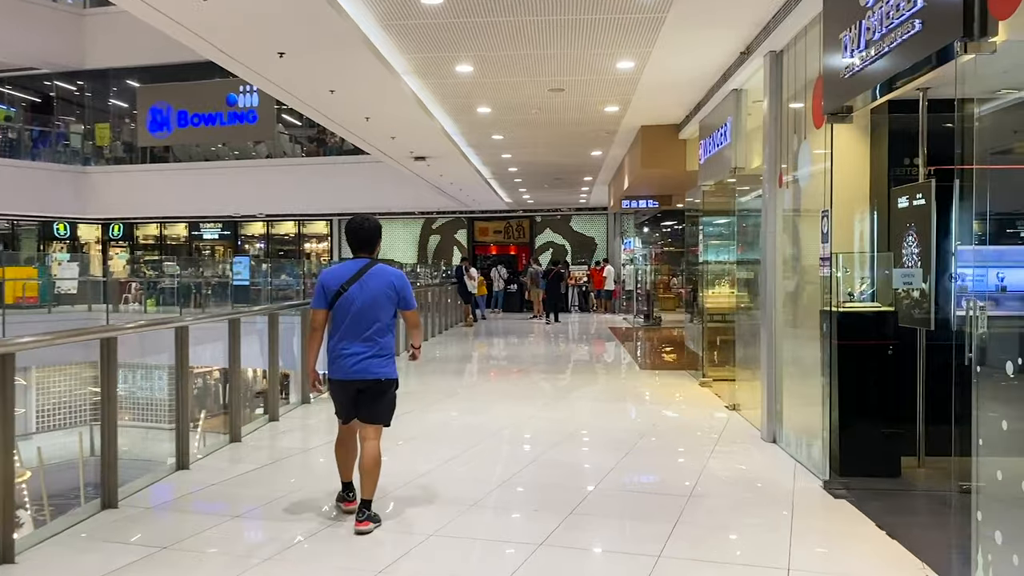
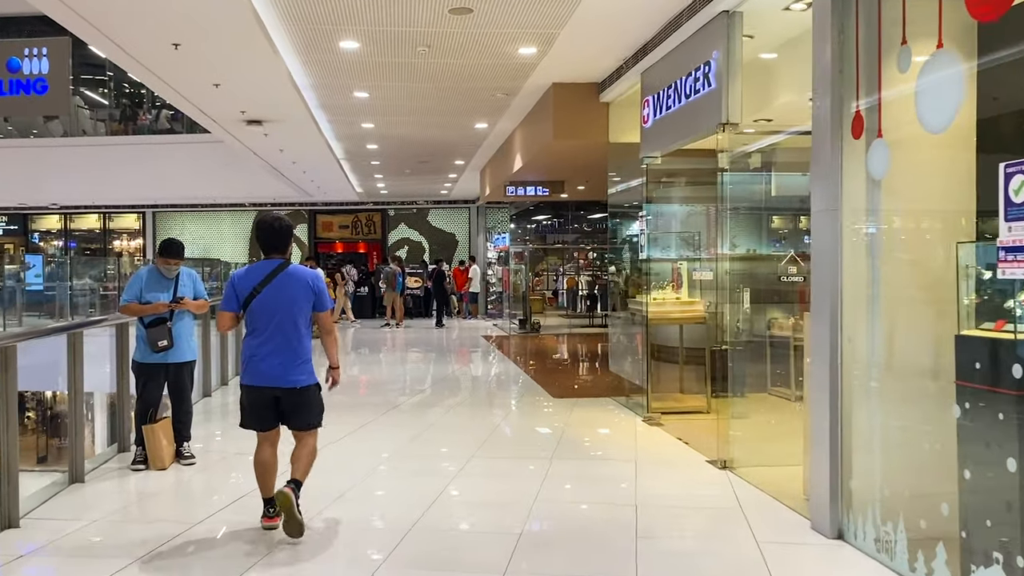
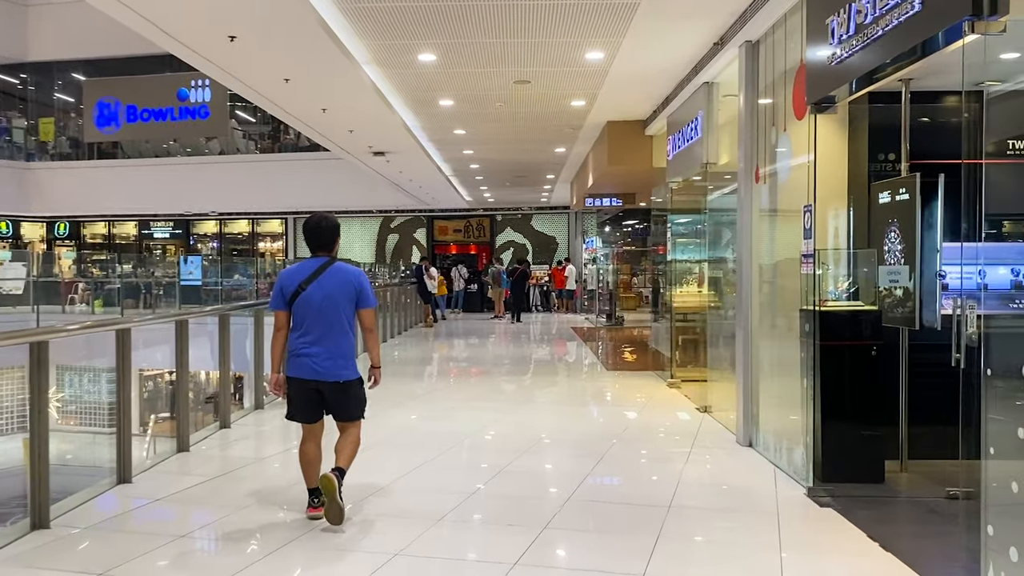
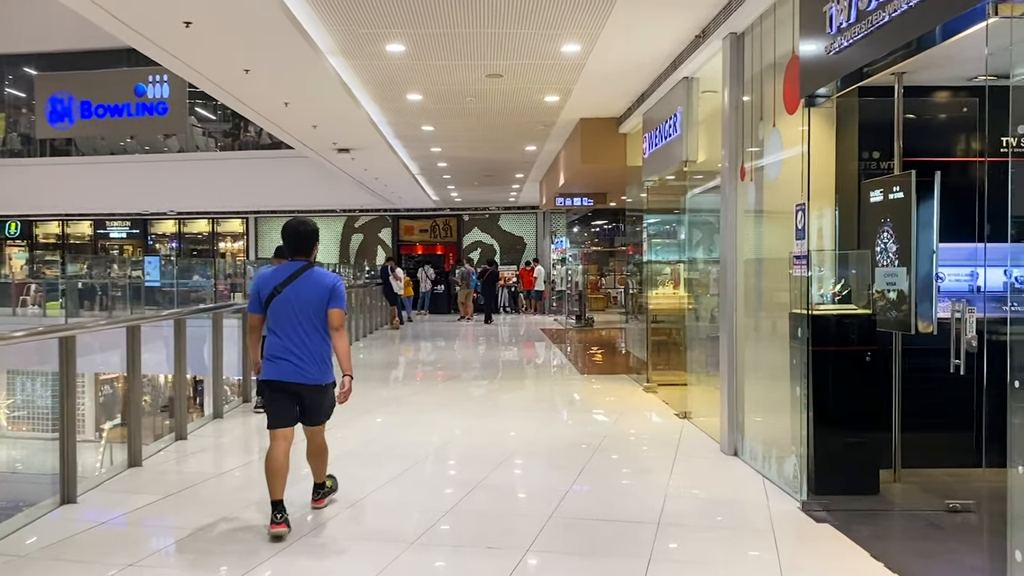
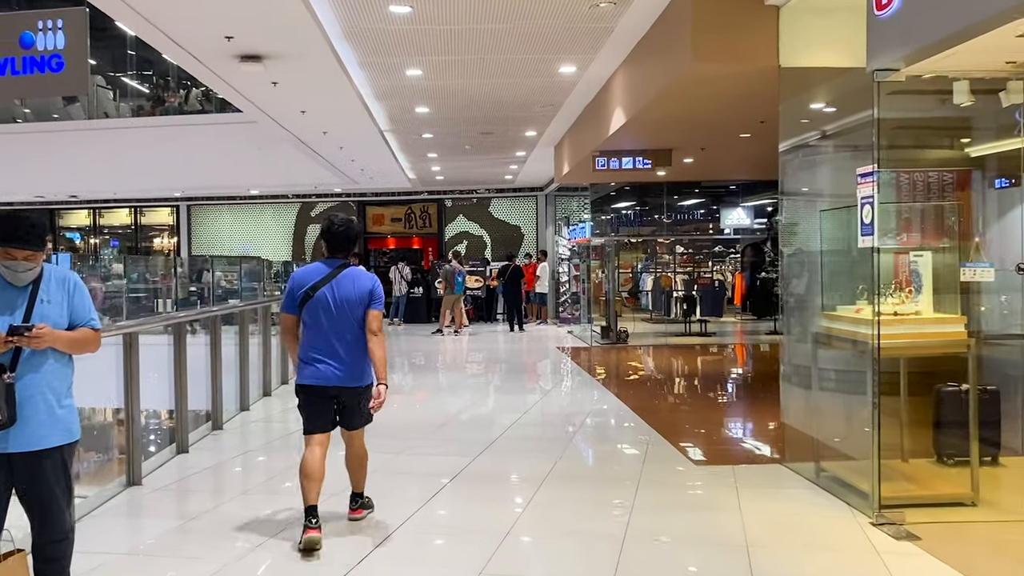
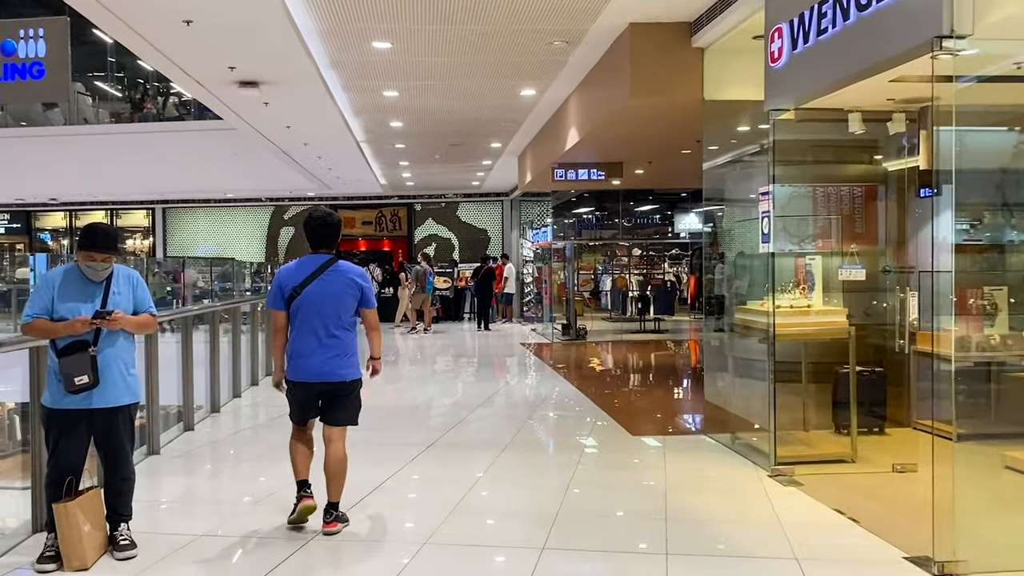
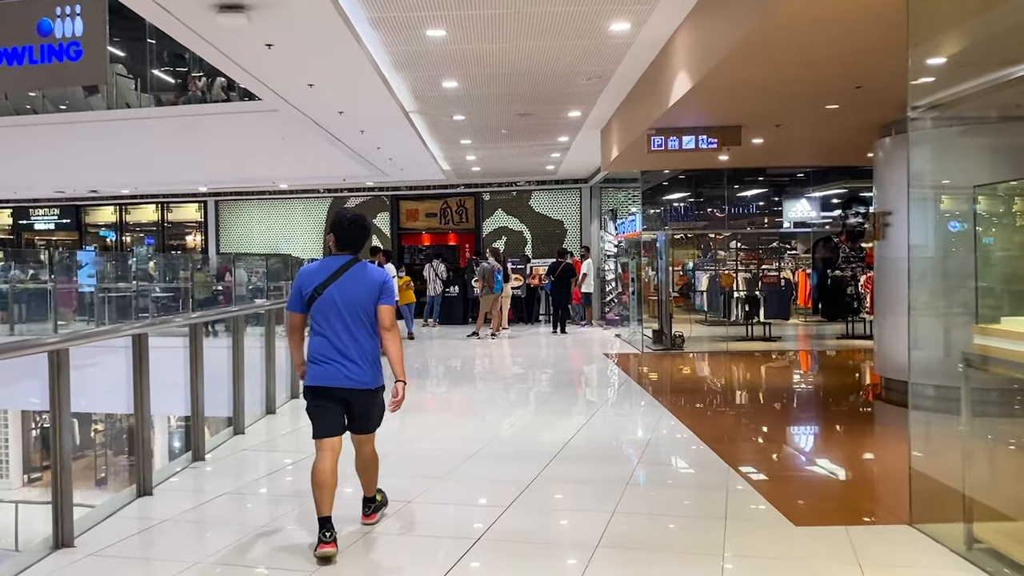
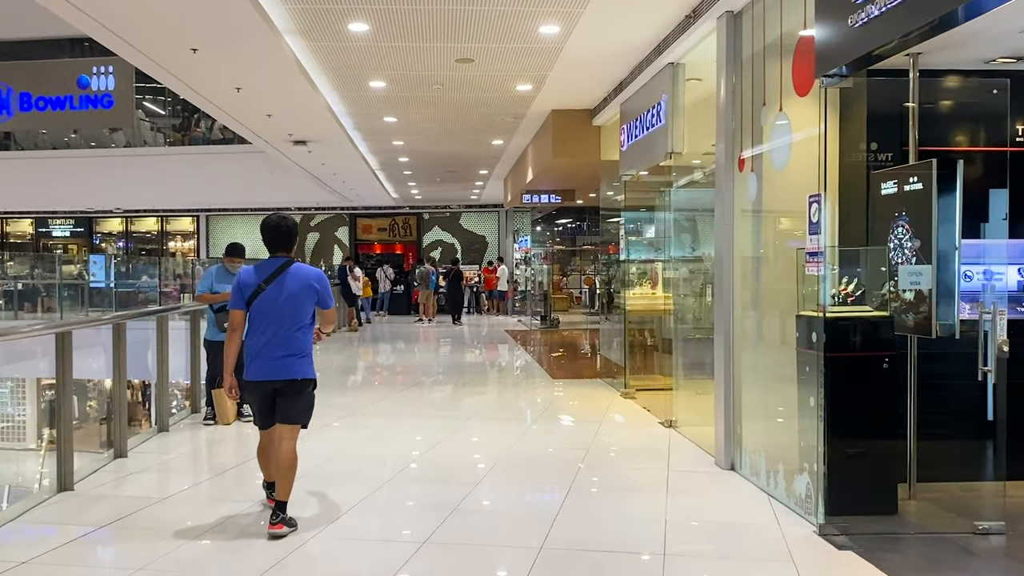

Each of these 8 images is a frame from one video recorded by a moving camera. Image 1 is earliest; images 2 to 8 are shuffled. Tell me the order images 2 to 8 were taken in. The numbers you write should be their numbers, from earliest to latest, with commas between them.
3, 4, 8, 2, 6, 5, 7
